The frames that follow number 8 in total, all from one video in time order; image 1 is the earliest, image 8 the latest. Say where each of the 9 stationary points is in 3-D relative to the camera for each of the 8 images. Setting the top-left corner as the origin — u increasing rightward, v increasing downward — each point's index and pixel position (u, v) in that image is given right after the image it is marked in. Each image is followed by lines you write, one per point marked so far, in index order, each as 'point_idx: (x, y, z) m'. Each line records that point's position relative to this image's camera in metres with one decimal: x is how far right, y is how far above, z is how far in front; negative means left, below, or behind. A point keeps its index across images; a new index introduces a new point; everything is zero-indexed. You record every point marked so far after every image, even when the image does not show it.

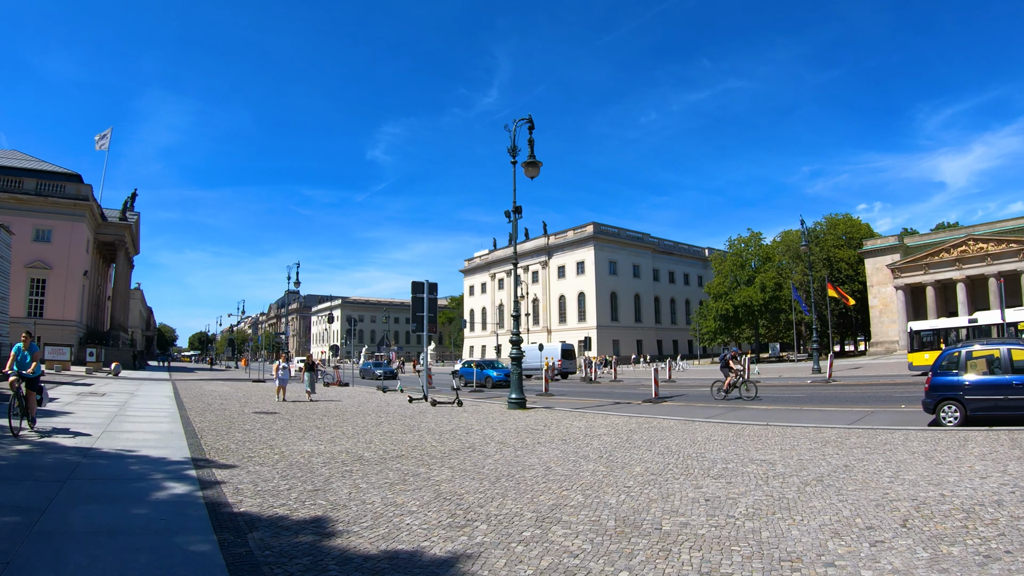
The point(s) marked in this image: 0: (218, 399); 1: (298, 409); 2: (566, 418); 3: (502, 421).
0: (-9.4, -3.6, +19.5) m
1: (-5.4, -3.2, +15.8) m
2: (+2.0, -3.5, +17.1) m
3: (+0.2, -3.4, +15.9) m
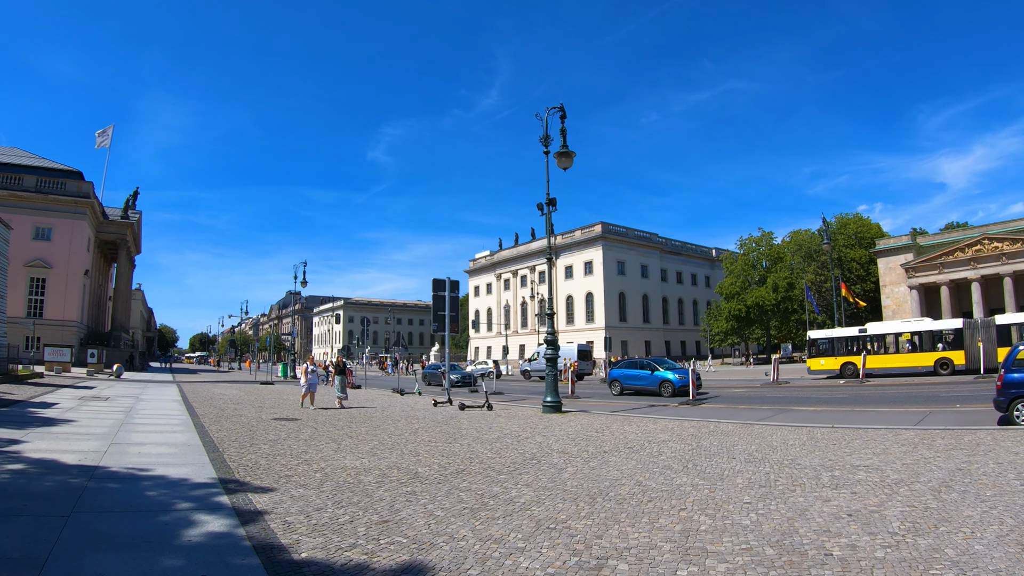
0: (-8.4, -3.4, +18.2) m
1: (-4.4, -3.1, +14.5) m
2: (+3.0, -3.4, +15.8) m
3: (+1.2, -3.2, +14.6) m
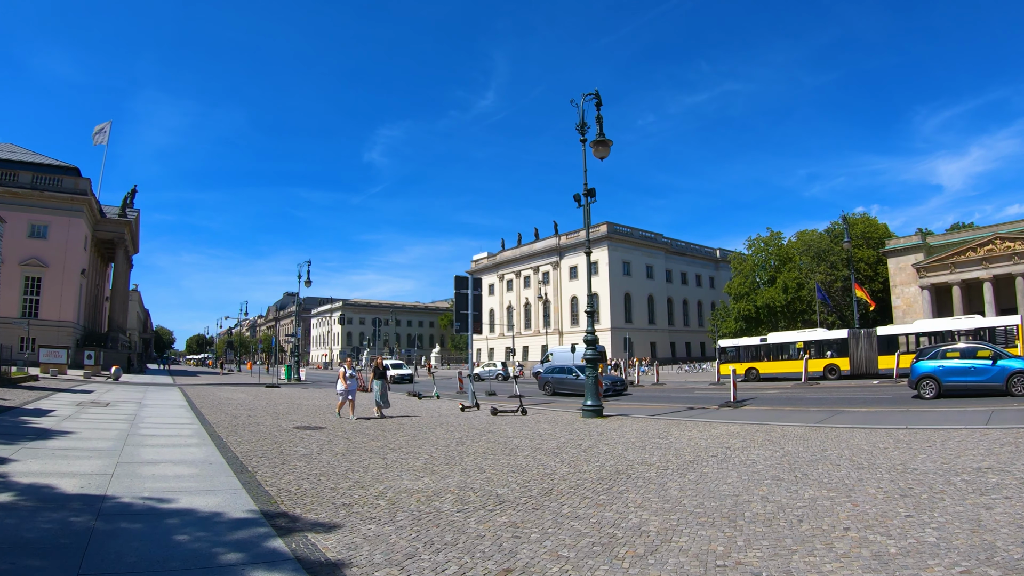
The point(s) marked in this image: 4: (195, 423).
0: (-7.4, -3.3, +16.8) m
1: (-3.4, -2.9, +13.1) m
2: (+4.0, -3.2, +14.4) m
3: (+2.2, -3.1, +13.2) m
4: (-6.5, -2.8, +12.5) m
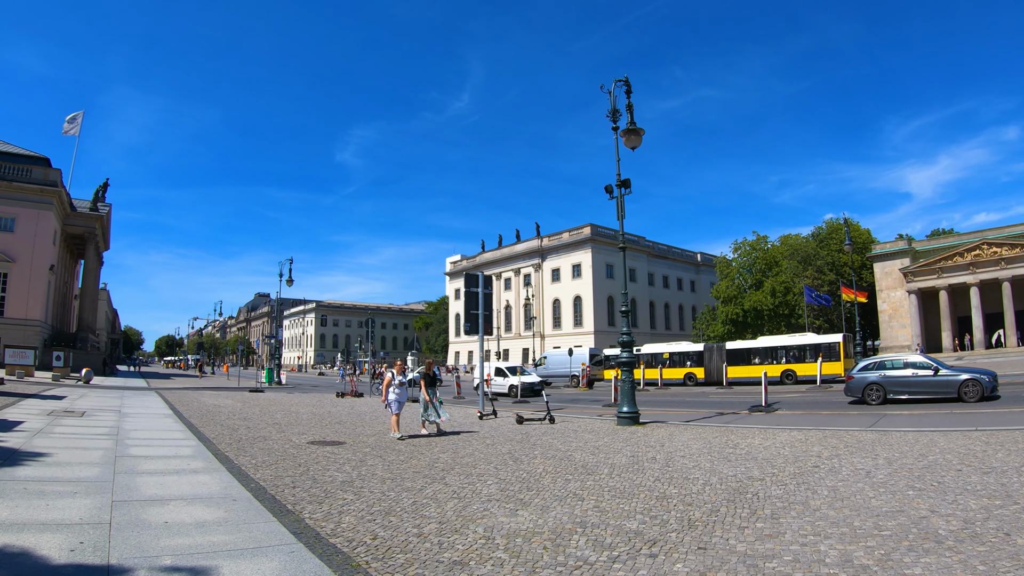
0: (-6.7, -3.2, +15.0) m
1: (-2.6, -2.8, +11.4) m
2: (+4.8, -3.2, +13.0) m
3: (+3.0, -3.0, +11.7) m
4: (-5.7, -2.6, +10.7) m
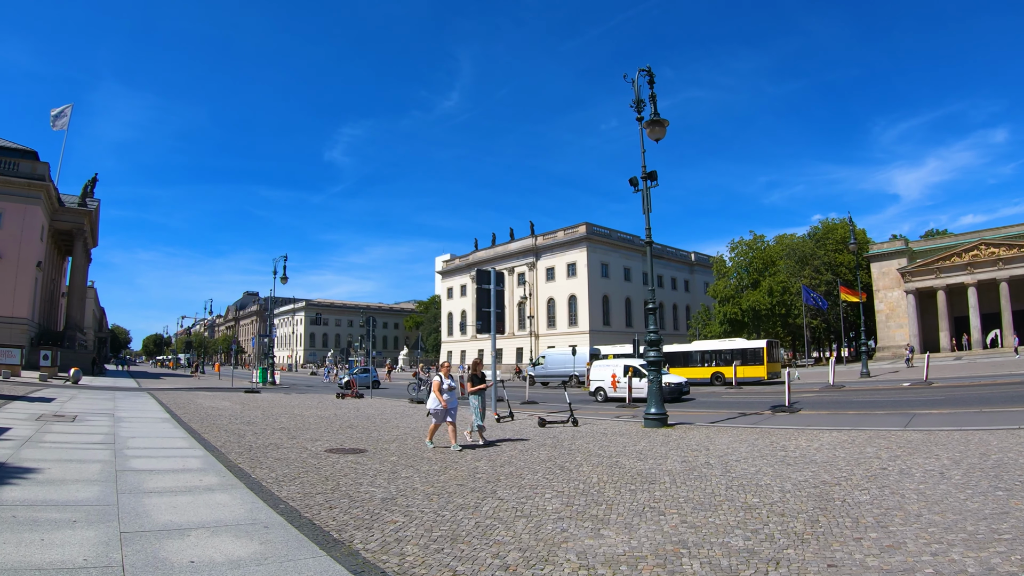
0: (-6.2, -3.1, +14.0) m
1: (-2.0, -2.7, +10.5) m
2: (+5.3, -3.1, +12.2) m
3: (+3.6, -2.9, +10.9) m
4: (-5.1, -2.5, +9.8) m
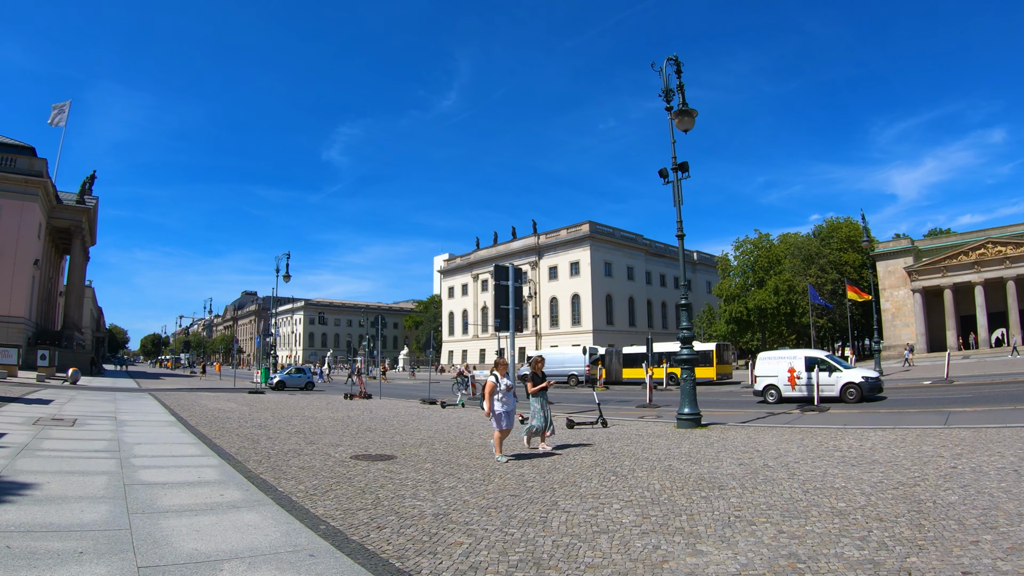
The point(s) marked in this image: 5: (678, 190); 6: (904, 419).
0: (-5.6, -2.9, +13.2) m
1: (-1.4, -2.6, +9.7) m
2: (+5.9, -3.0, +11.5) m
3: (+4.2, -2.8, +10.1) m
4: (-4.5, -2.4, +9.0) m
5: (+4.2, +2.4, +15.4) m
6: (+11.5, -3.8, +17.6) m
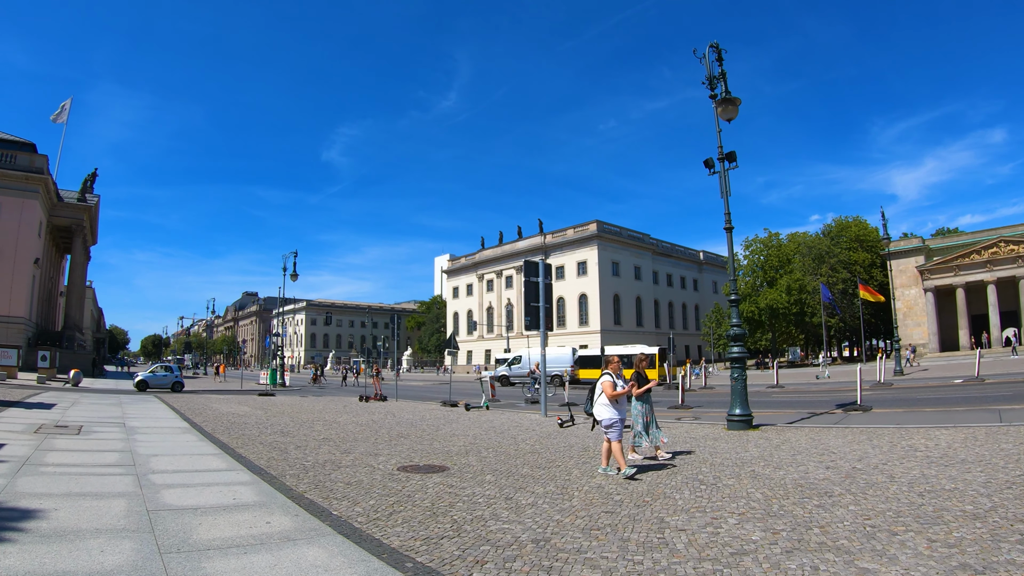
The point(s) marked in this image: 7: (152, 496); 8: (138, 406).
0: (-4.7, -2.8, +12.1) m
1: (-0.5, -2.5, +8.7) m
2: (+6.8, -2.9, +10.4) m
3: (+5.0, -2.6, +9.1) m
4: (-3.6, -2.3, +7.9) m
5: (+5.1, +2.6, +14.3) m
6: (+12.4, -3.7, +16.6) m
7: (-3.3, -2.0, +5.7) m
8: (-11.7, -3.6, +18.8) m
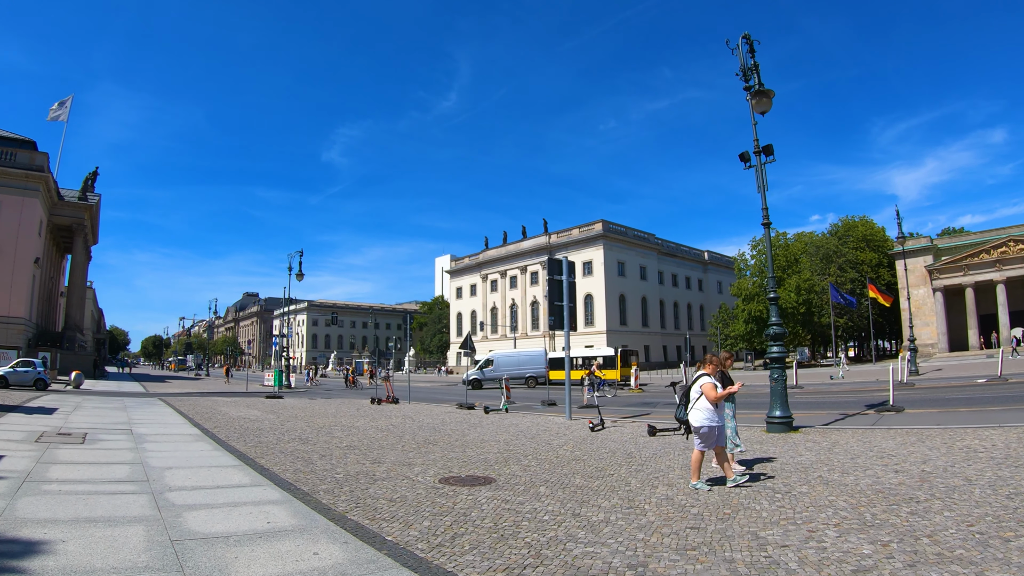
0: (-4.1, -2.8, +11.4) m
1: (+0.1, -2.4, +7.9) m
2: (+7.4, -2.8, +9.6) m
3: (+5.7, -2.6, +8.3) m
4: (-3.0, -2.2, +7.1) m
5: (+5.7, +2.6, +13.5) m
6: (+13.0, -3.6, +15.8) m
7: (-2.7, -1.9, +4.9) m
8: (-11.0, -3.6, +18.0) m
